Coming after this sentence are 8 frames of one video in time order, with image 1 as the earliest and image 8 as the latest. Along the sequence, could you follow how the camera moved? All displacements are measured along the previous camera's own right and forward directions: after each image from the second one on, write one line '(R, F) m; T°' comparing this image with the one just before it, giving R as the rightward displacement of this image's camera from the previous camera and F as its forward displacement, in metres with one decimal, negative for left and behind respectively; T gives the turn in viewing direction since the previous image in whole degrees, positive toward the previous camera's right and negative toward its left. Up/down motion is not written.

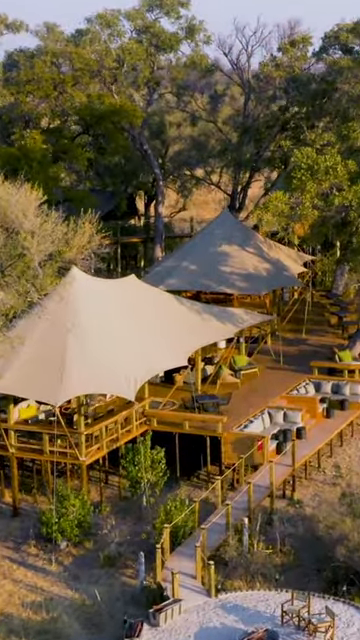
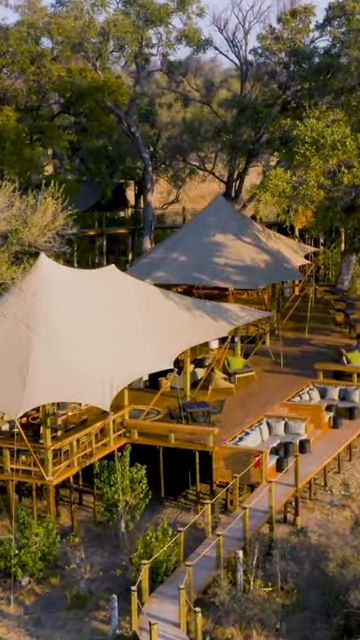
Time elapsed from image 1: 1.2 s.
(+0.3, +3.0) m; 0°
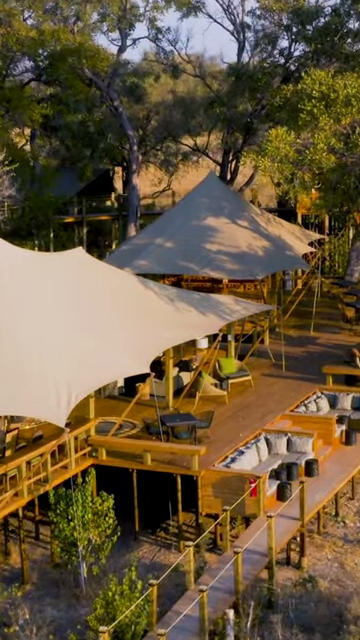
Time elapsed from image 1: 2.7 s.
(+0.3, +3.6) m; 0°
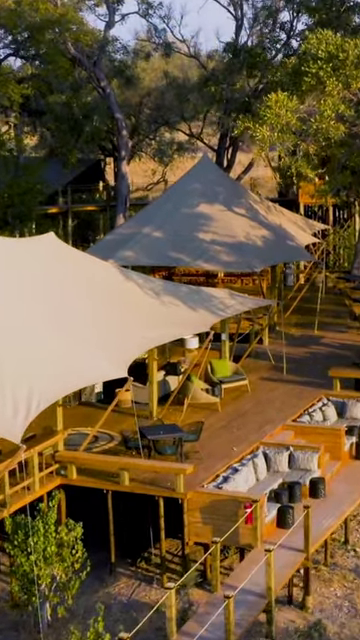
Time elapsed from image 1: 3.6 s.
(+0.2, +2.3) m; 0°
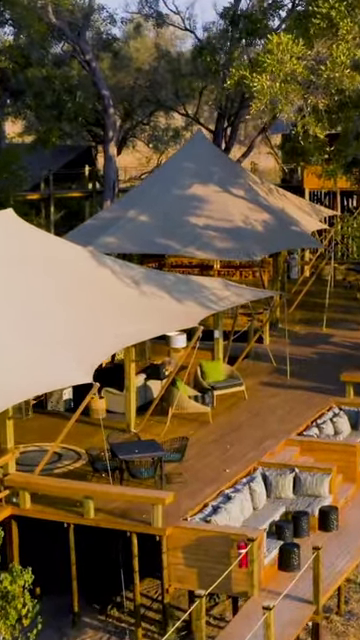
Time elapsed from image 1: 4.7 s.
(+0.3, +2.5) m; 0°
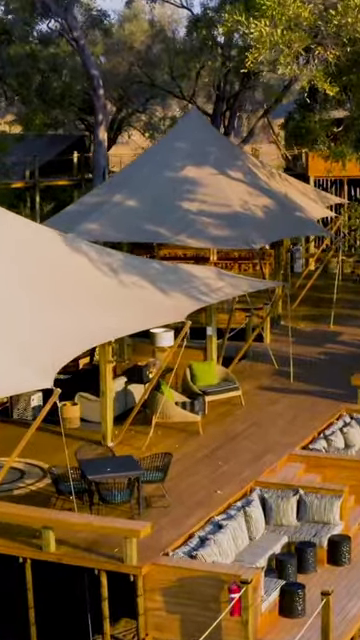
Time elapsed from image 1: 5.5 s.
(+0.2, +1.8) m; 0°
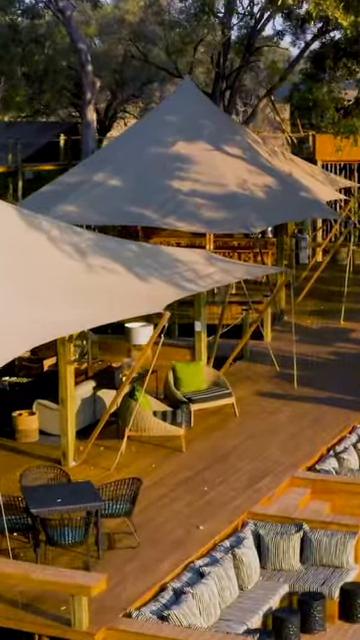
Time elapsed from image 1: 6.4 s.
(+0.3, +2.0) m; 0°
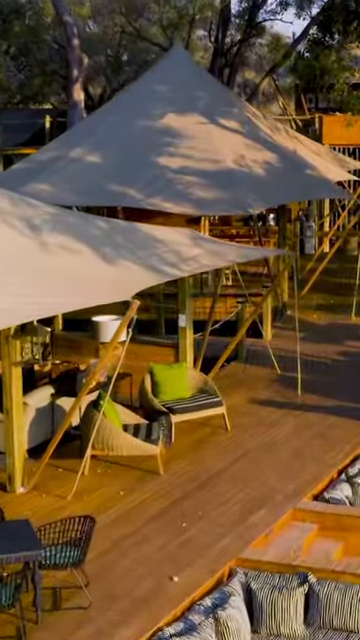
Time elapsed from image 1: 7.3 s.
(+0.2, +1.8) m; 0°
